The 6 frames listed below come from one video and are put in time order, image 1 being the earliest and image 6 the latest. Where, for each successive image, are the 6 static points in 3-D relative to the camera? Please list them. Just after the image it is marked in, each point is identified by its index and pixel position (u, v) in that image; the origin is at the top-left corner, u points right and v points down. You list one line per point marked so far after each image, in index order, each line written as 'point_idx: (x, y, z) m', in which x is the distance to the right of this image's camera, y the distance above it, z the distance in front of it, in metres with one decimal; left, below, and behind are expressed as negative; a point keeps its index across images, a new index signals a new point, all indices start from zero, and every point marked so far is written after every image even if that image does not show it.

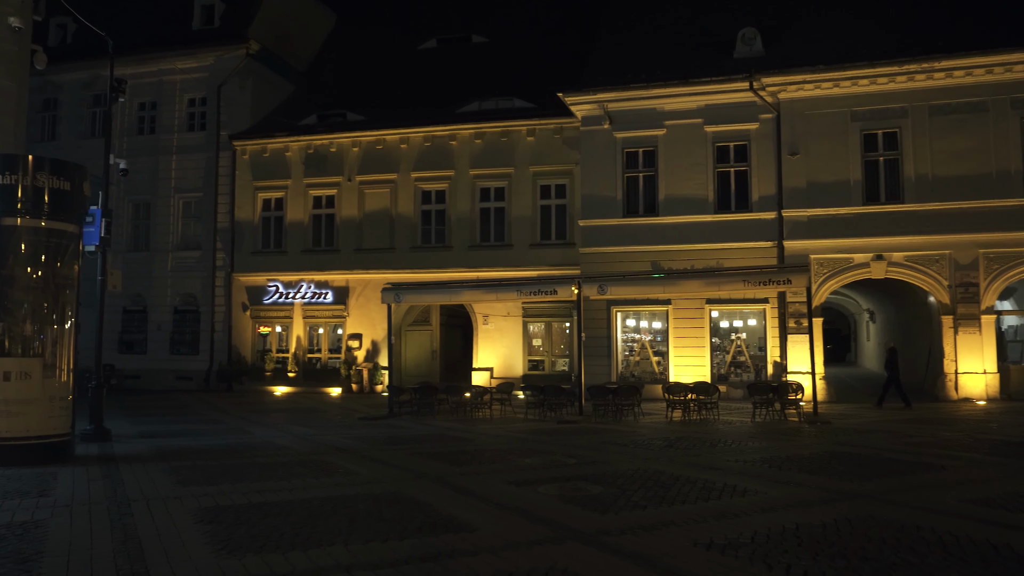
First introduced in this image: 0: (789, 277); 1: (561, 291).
0: (+5.5, +0.2, +16.9) m
1: (+1.0, -0.1, +18.7) m
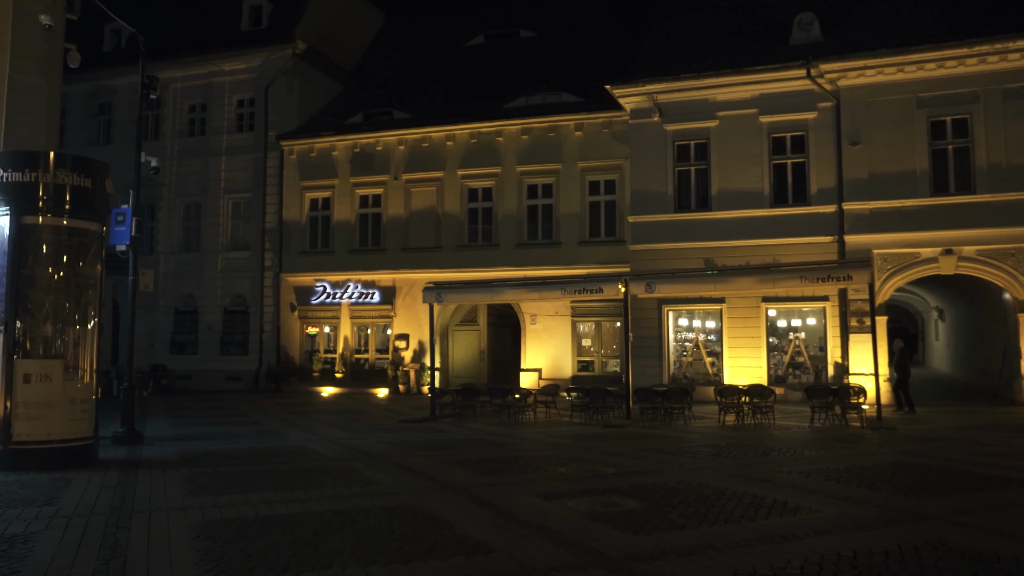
0: (+6.3, +0.3, +15.9) m
1: (+2.0, 0.0, +18.0) m
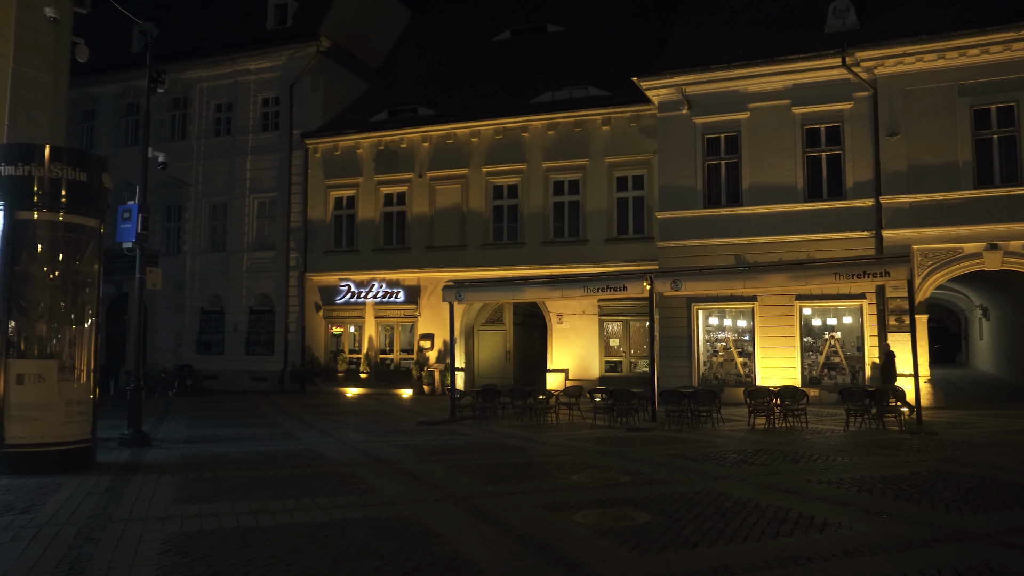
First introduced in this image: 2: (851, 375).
0: (+6.6, +0.3, +15.1) m
1: (+2.4, 0.0, +17.4) m
2: (+7.8, -2.0, +19.8) m
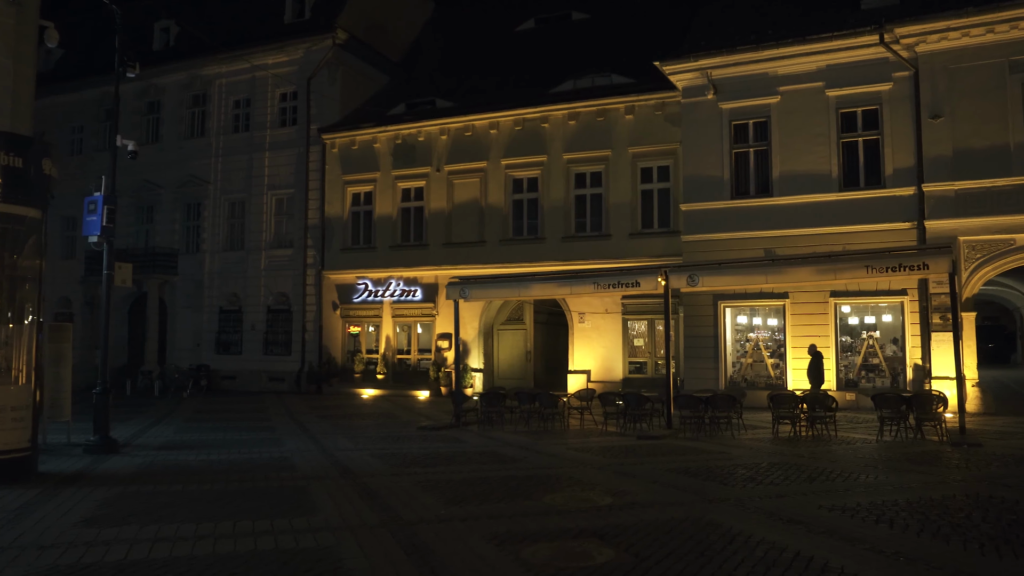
0: (+6.7, +0.4, +13.7) m
1: (+2.5, +0.1, +16.1) m
2: (+8.1, -1.9, +18.3) m
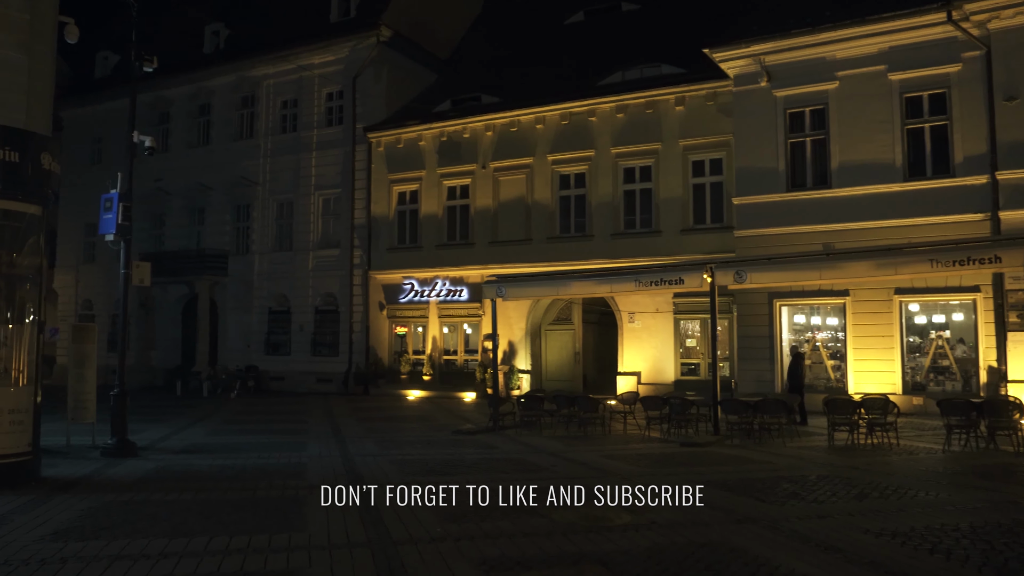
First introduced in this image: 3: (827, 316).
0: (+7.1, +0.5, +12.5) m
1: (+3.2, +0.2, +15.2) m
2: (+8.9, -1.8, +16.9) m
3: (+6.7, -0.6, +18.4) m
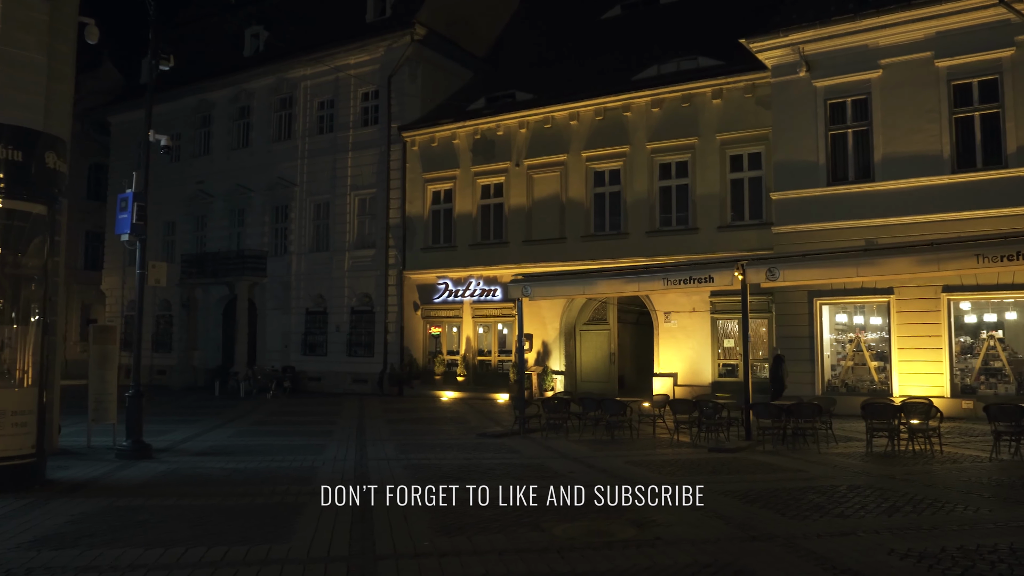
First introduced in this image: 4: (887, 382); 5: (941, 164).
0: (+7.4, +0.5, +11.7) m
1: (+3.6, +0.2, +14.7) m
2: (+9.4, -1.8, +16.0) m
3: (+7.4, -0.5, +17.6) m
4: (+7.6, -1.9, +17.4) m
5: (+8.6, +2.5, +17.2) m
